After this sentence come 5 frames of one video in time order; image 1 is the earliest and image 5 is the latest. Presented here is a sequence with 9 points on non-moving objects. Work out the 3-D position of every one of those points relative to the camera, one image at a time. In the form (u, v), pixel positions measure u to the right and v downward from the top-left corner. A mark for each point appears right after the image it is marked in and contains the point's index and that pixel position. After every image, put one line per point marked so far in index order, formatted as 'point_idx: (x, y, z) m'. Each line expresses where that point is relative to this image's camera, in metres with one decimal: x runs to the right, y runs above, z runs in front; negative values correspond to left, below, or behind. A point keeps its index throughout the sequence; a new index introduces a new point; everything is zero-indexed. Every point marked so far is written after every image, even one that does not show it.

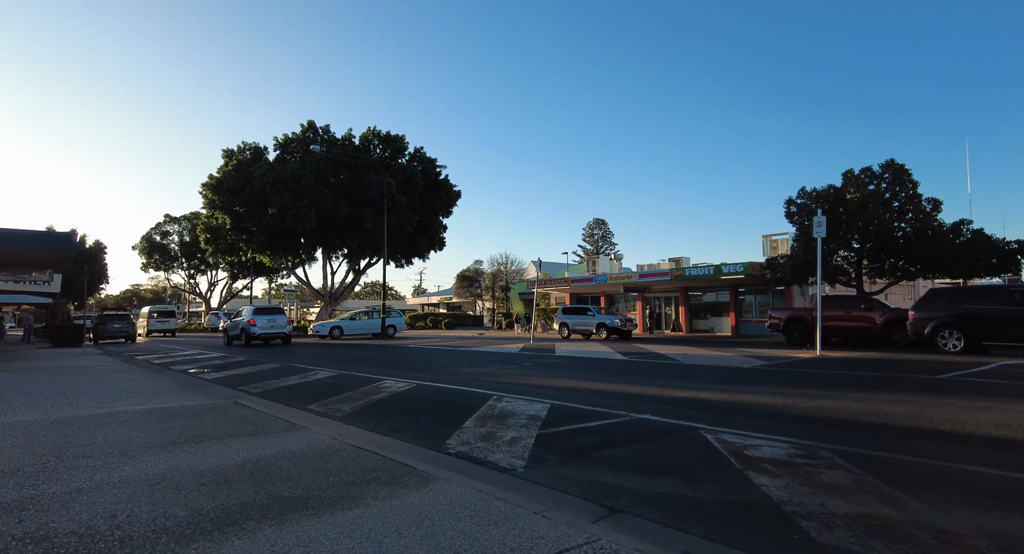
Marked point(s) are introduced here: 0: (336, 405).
0: (-3.1, -2.2, +8.0) m
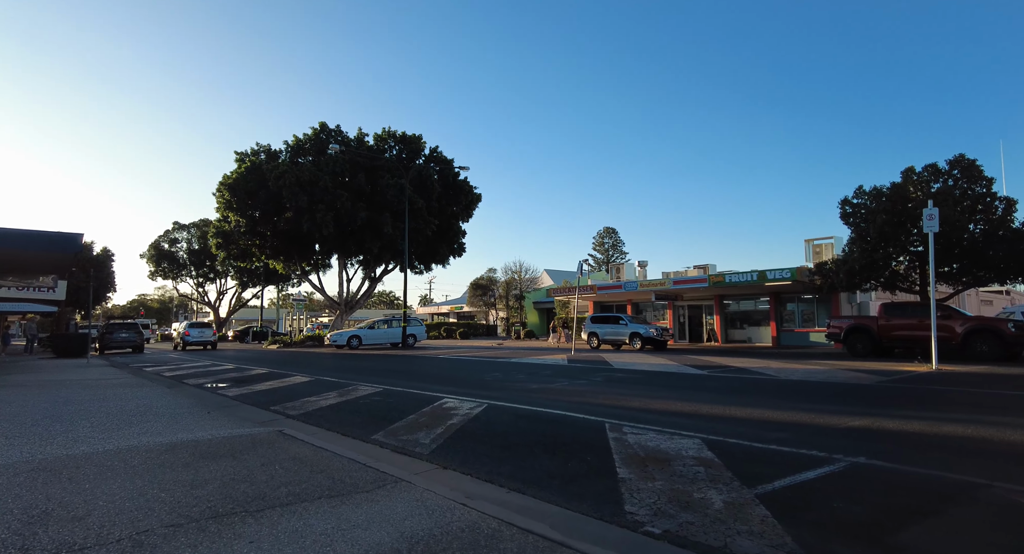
0: (-1.4, -2.1, +6.1) m
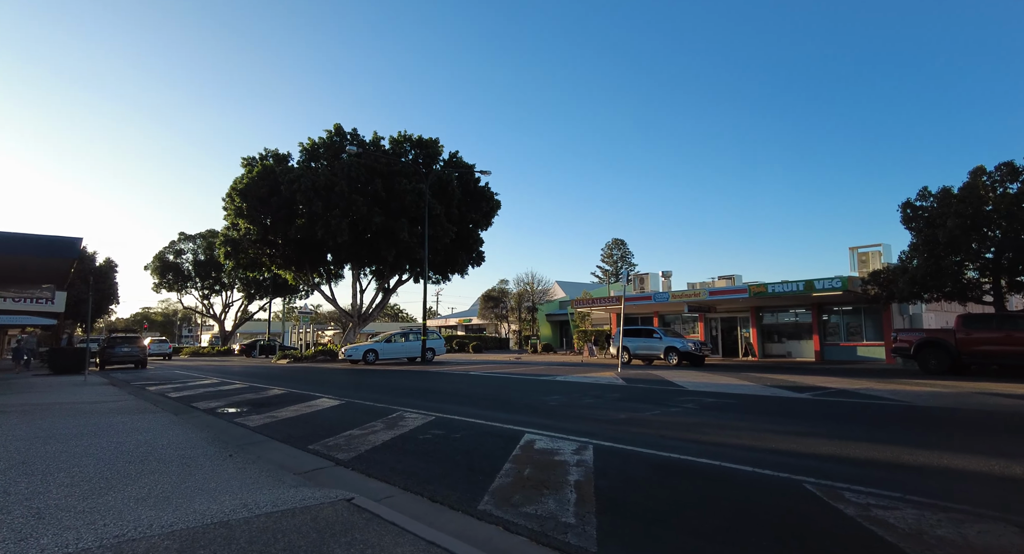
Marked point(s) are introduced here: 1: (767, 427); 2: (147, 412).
0: (+0.2, -2.1, +4.2) m
1: (+4.4, -2.5, +8.0) m
2: (-8.4, -3.1, +10.7) m
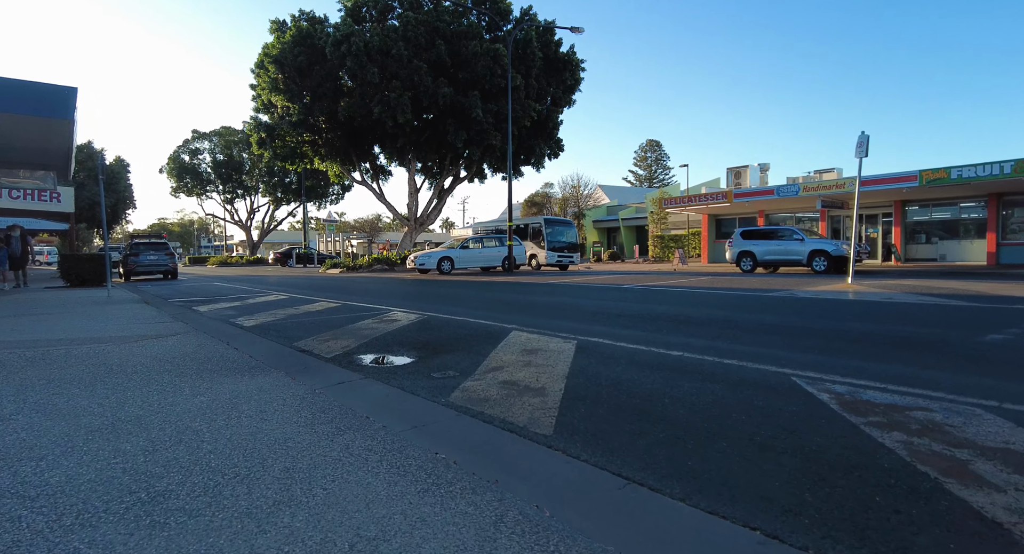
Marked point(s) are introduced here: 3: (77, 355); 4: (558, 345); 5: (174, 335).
0: (+5.1, -1.1, -1.2) m
1: (+9.4, -0.8, +2.5) m
2: (-3.3, -1.0, +5.5) m
3: (-5.9, -1.1, +6.1) m
4: (+0.5, -0.9, +6.1) m
5: (-5.9, -1.0, +7.8) m
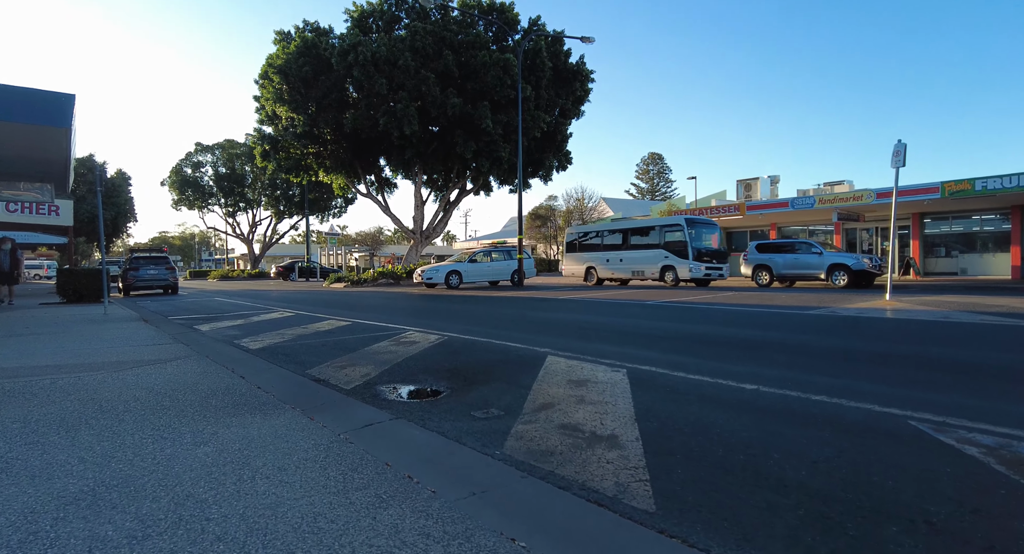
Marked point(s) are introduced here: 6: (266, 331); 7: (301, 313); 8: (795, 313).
0: (+5.6, -1.2, -1.9) m
1: (+9.9, -1.0, +1.8) m
2: (-2.8, -1.3, +4.8) m
3: (-5.4, -1.3, +5.4) m
4: (+1.1, -1.1, +5.4) m
5: (-5.4, -1.3, +7.1) m
6: (-5.8, -1.3, +10.7) m
7: (-6.8, -1.2, +14.8) m
8: (+6.9, -0.8, +11.0) m
